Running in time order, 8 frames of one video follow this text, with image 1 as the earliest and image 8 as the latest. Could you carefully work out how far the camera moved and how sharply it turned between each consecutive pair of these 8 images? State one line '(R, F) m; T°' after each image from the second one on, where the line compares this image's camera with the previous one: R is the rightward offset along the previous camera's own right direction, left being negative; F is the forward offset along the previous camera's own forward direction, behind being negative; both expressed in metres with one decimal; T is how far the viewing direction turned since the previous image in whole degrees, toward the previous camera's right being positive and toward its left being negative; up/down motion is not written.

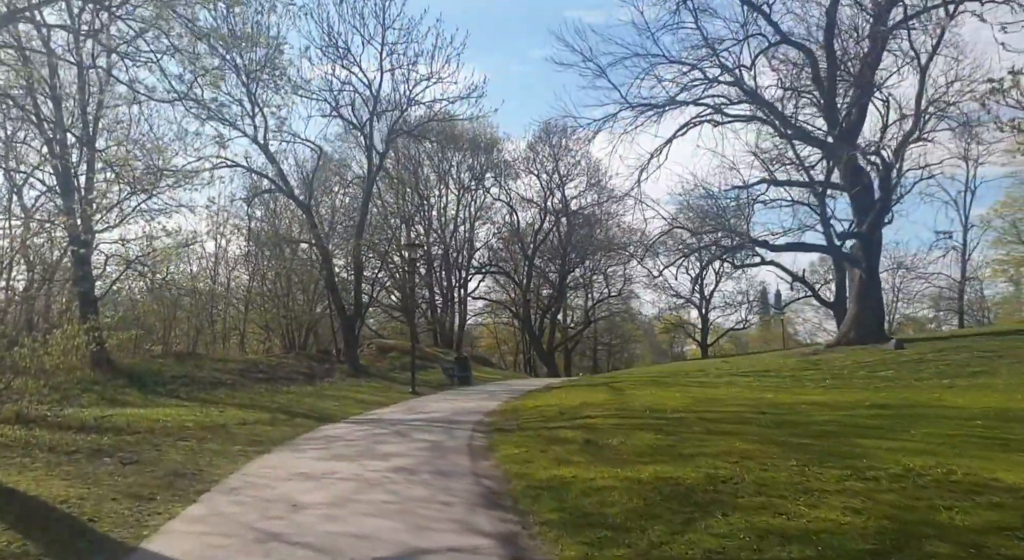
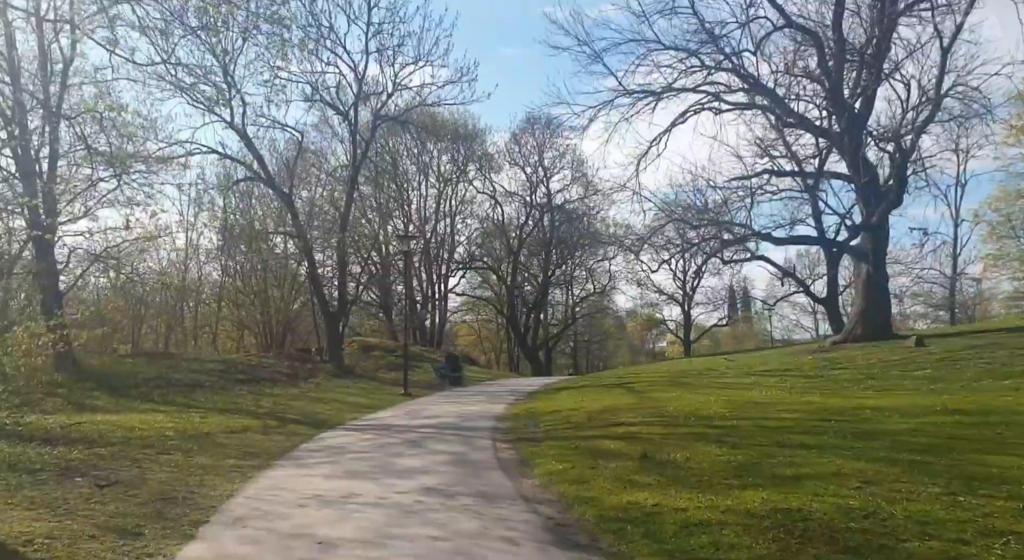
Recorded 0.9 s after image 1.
(-0.8, +1.2) m; +2°
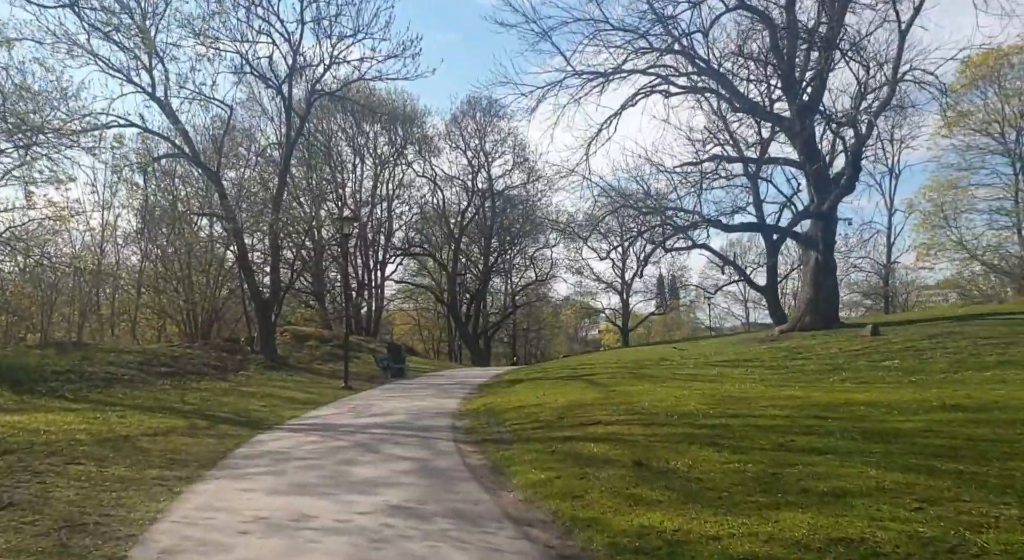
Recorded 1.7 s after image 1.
(-0.4, +1.0) m; +5°
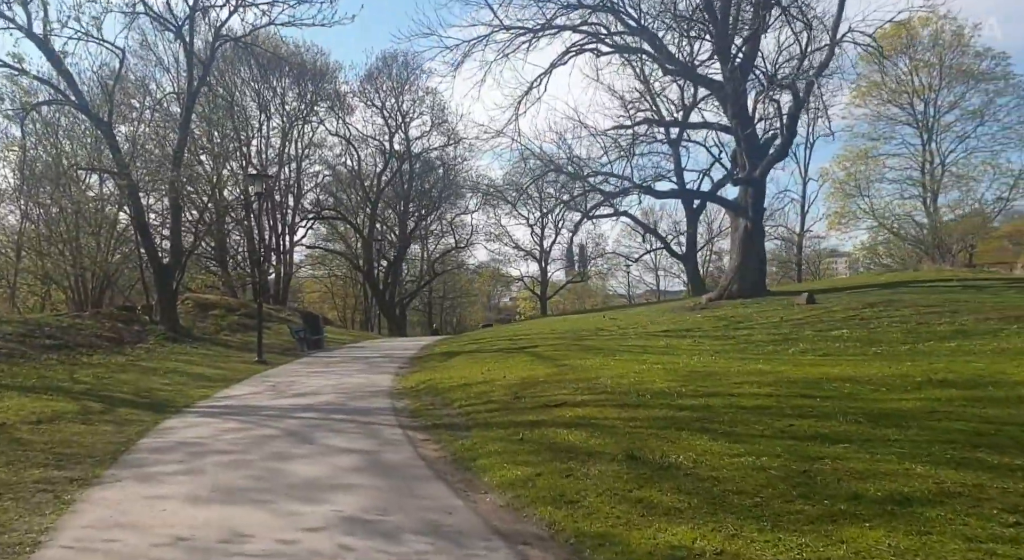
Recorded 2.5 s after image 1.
(-0.5, +1.1) m; +7°
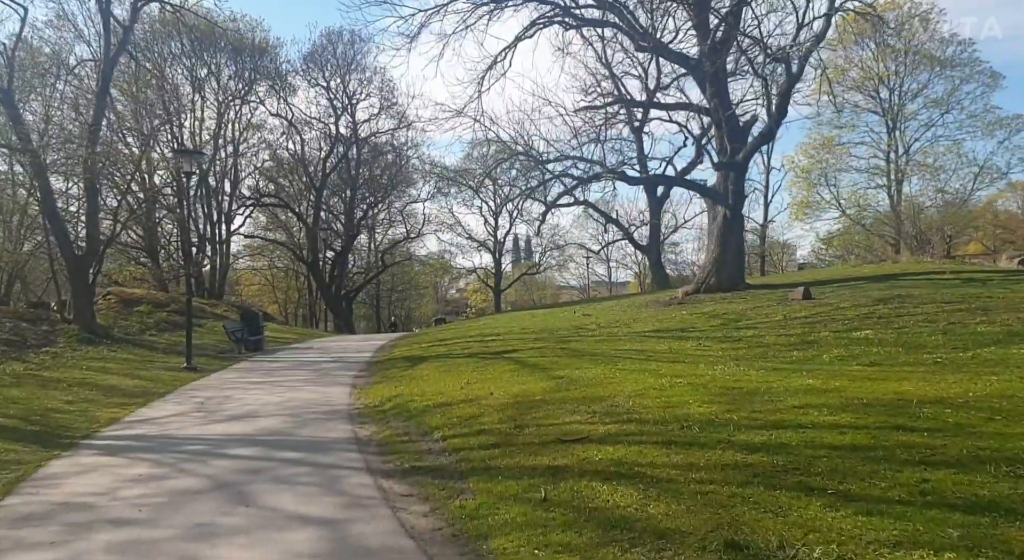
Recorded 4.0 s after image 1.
(-0.5, +2.0) m; +4°
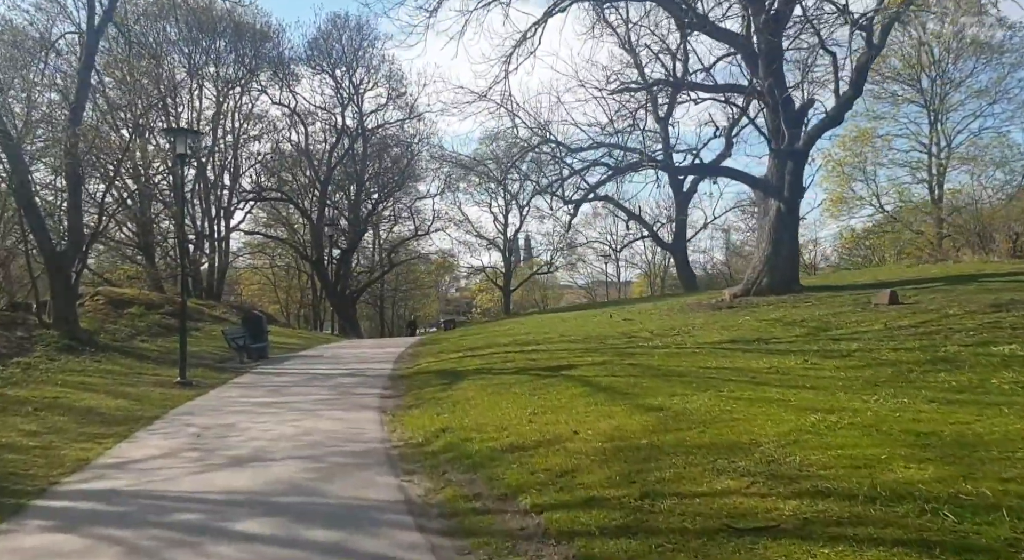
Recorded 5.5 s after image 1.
(-0.9, +2.1) m; 0°
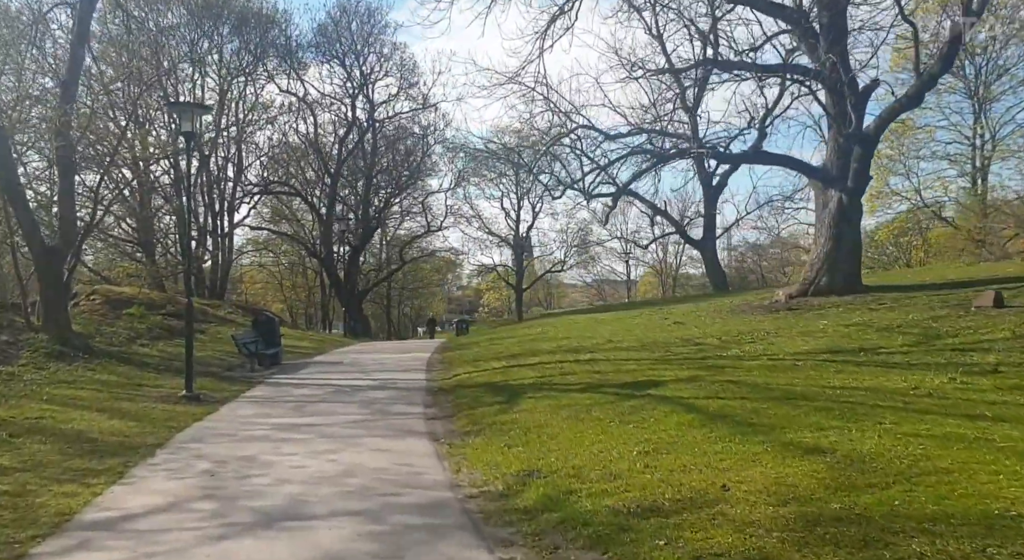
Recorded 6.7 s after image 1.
(-0.9, +1.8) m; 0°
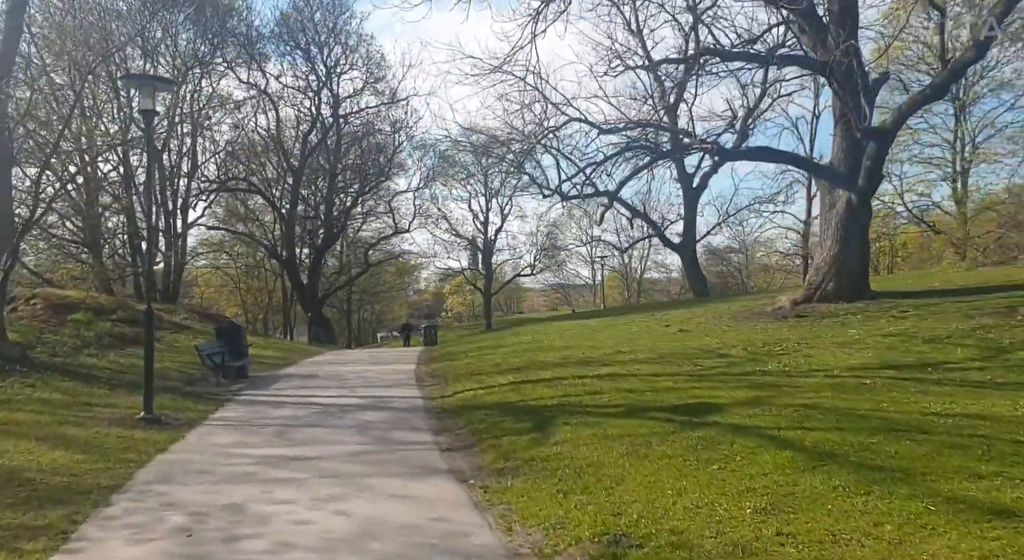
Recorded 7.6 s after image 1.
(-0.8, +1.4) m; +3°
